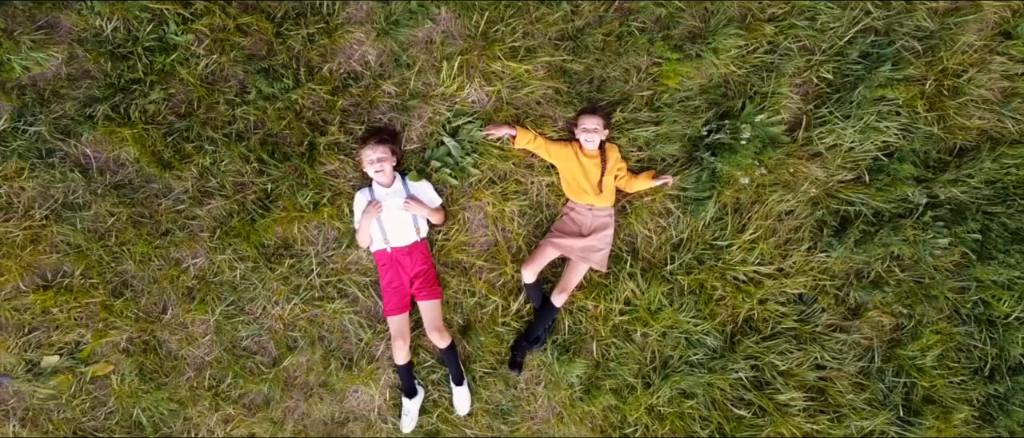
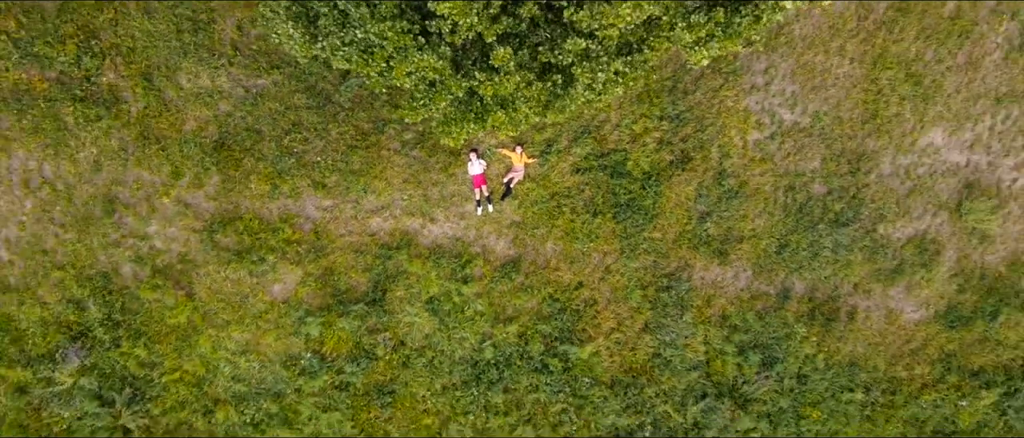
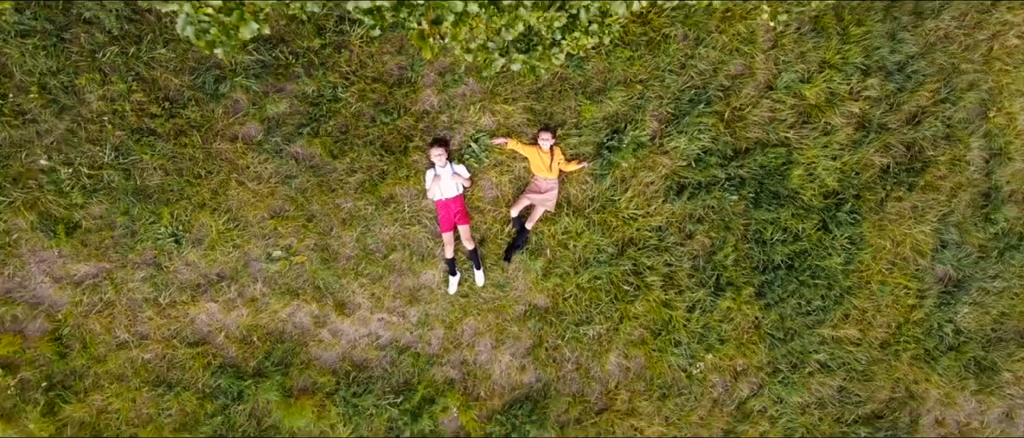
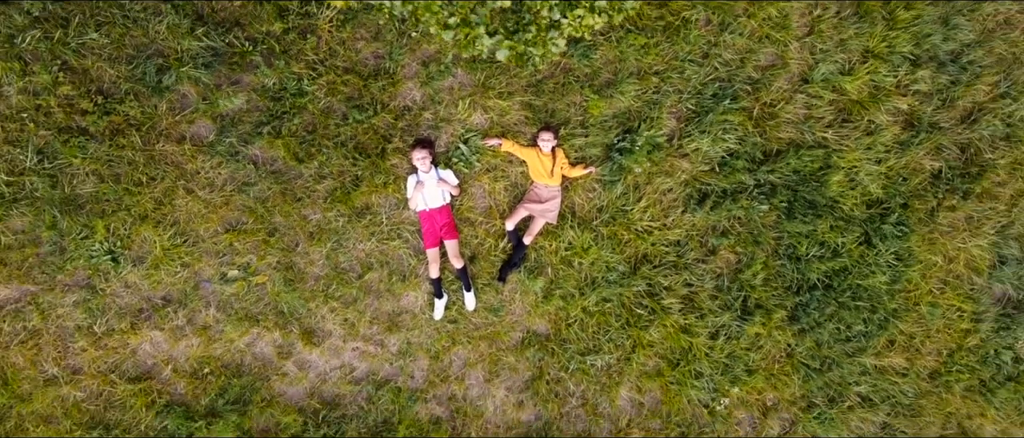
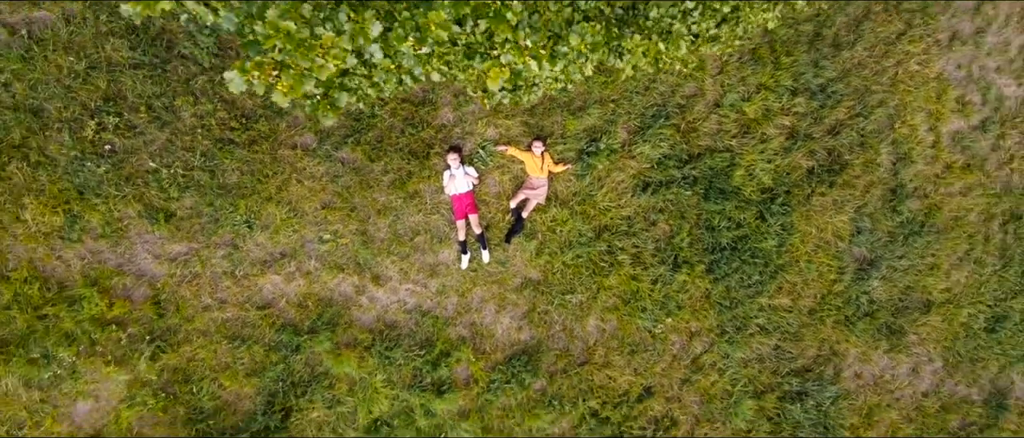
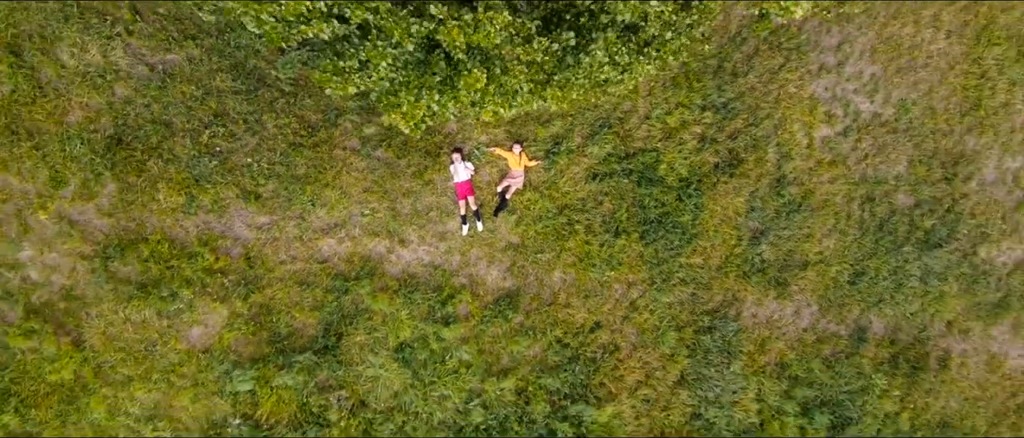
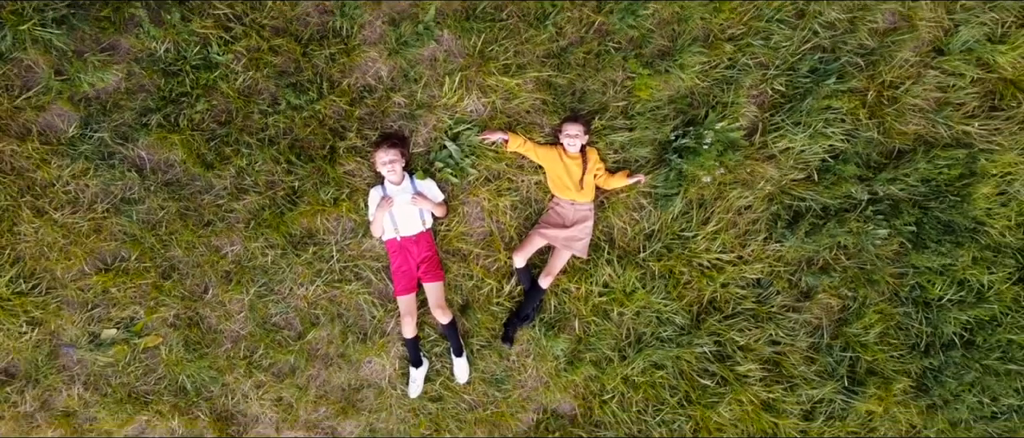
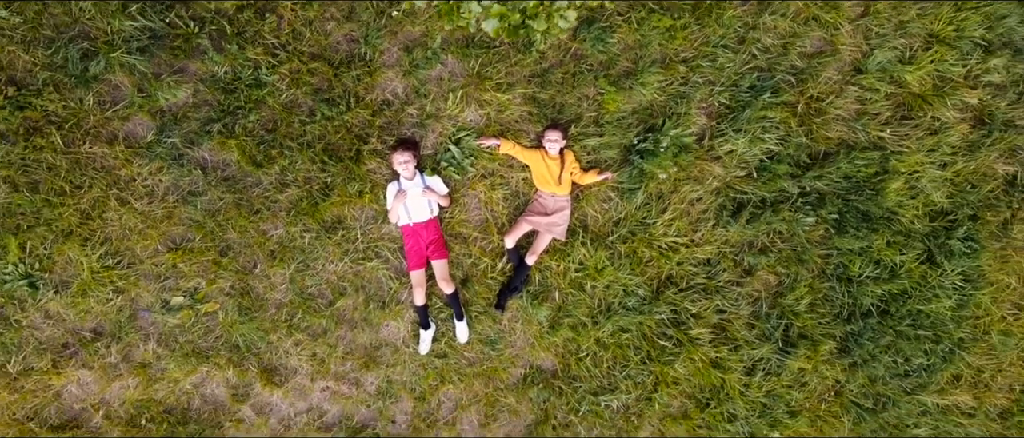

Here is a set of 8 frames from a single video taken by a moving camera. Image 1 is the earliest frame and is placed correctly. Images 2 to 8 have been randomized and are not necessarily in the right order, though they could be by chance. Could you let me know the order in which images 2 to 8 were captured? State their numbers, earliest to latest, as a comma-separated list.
7, 8, 4, 3, 5, 6, 2
